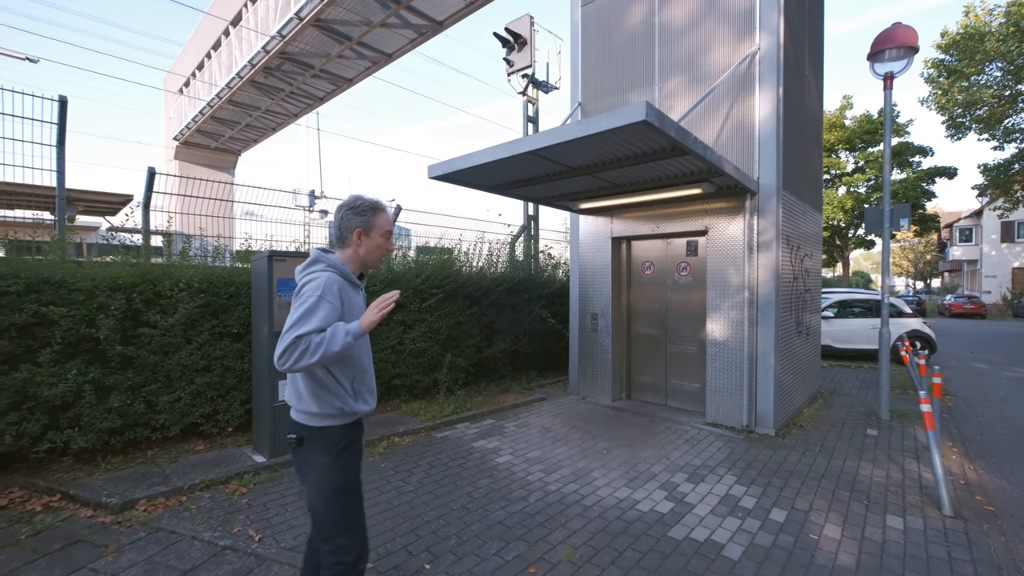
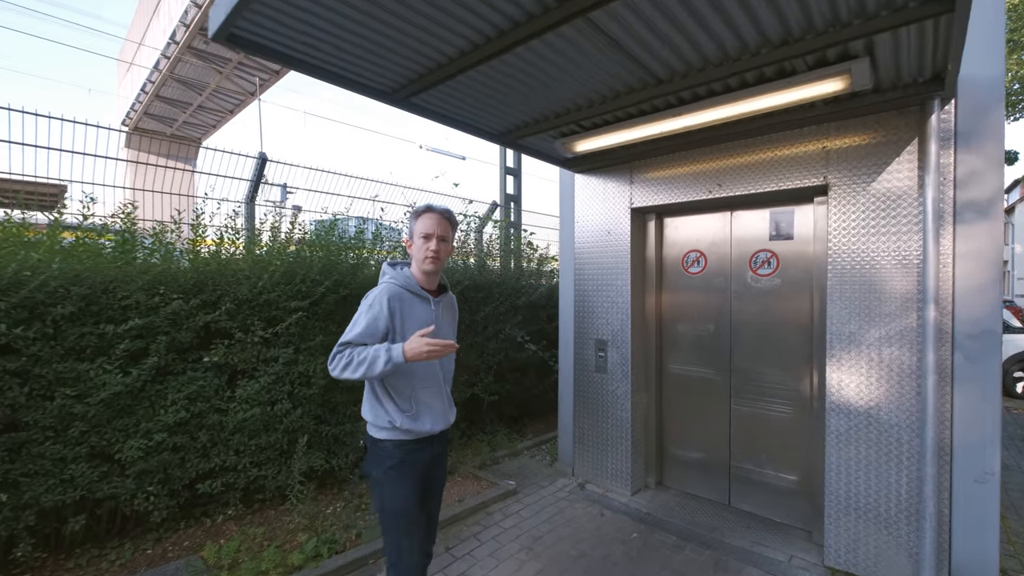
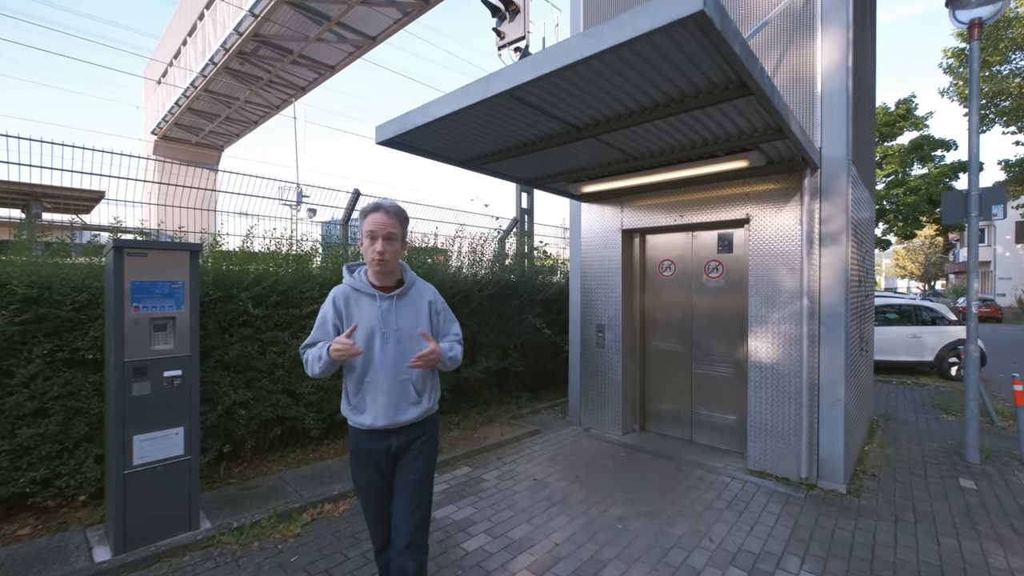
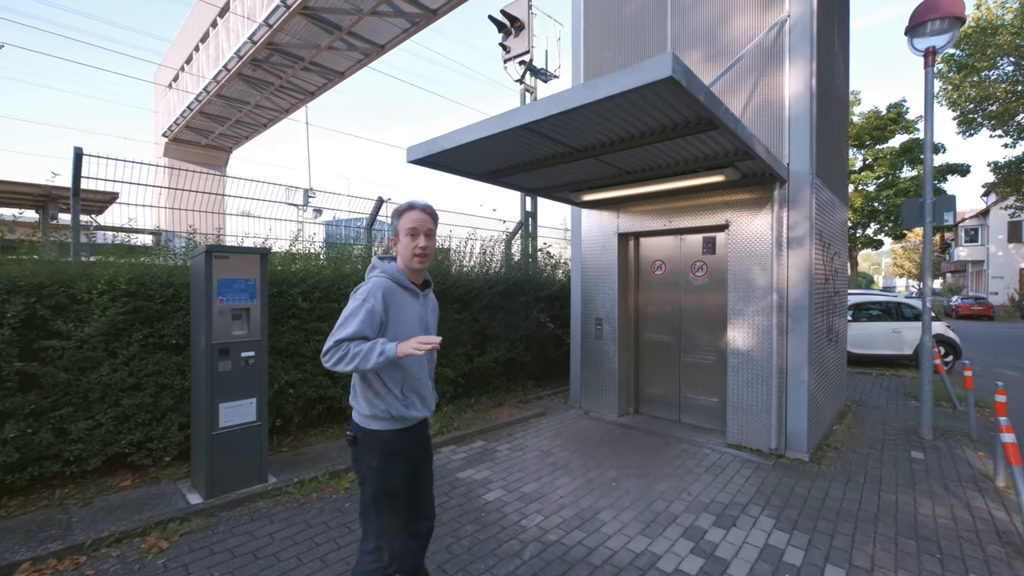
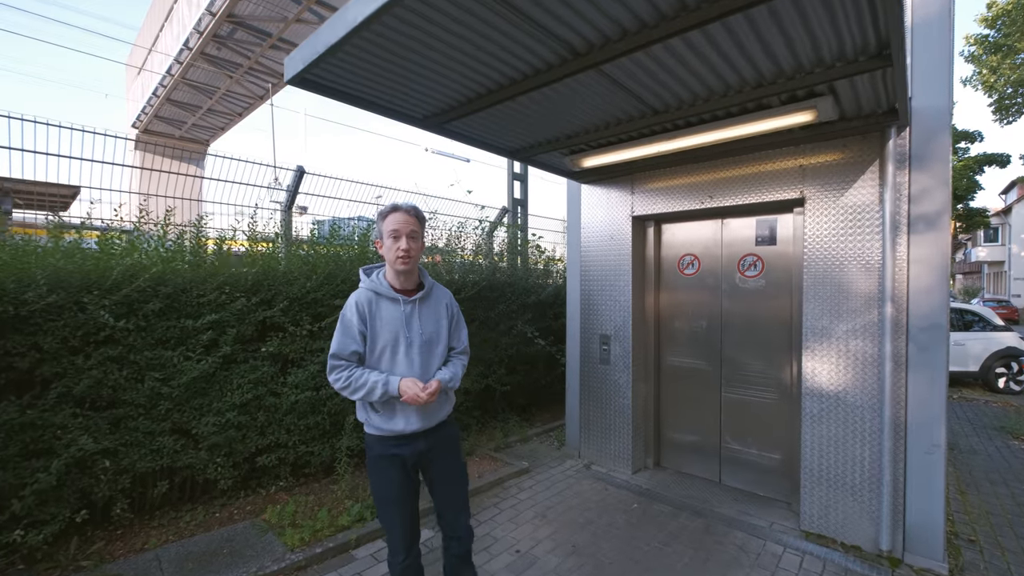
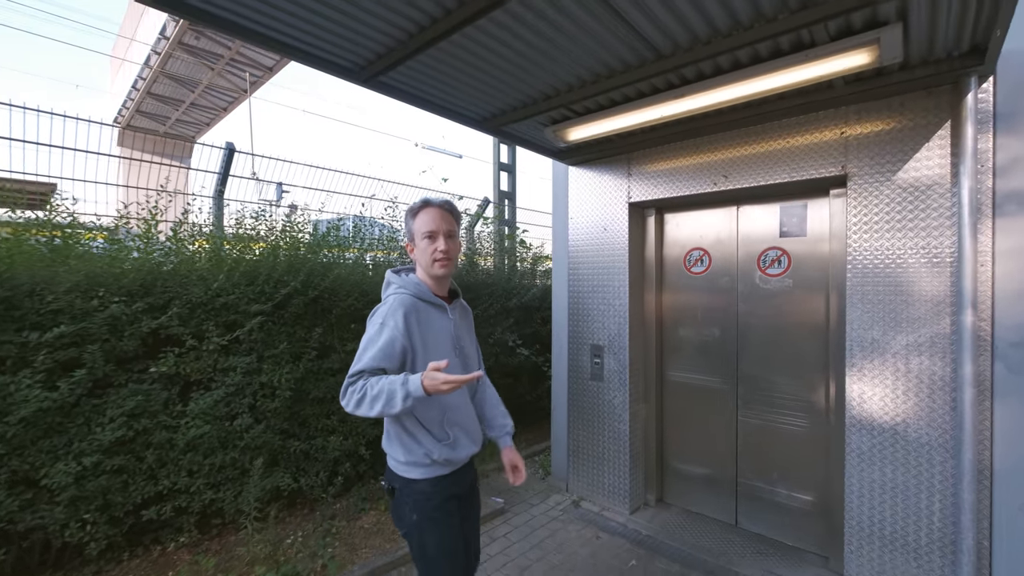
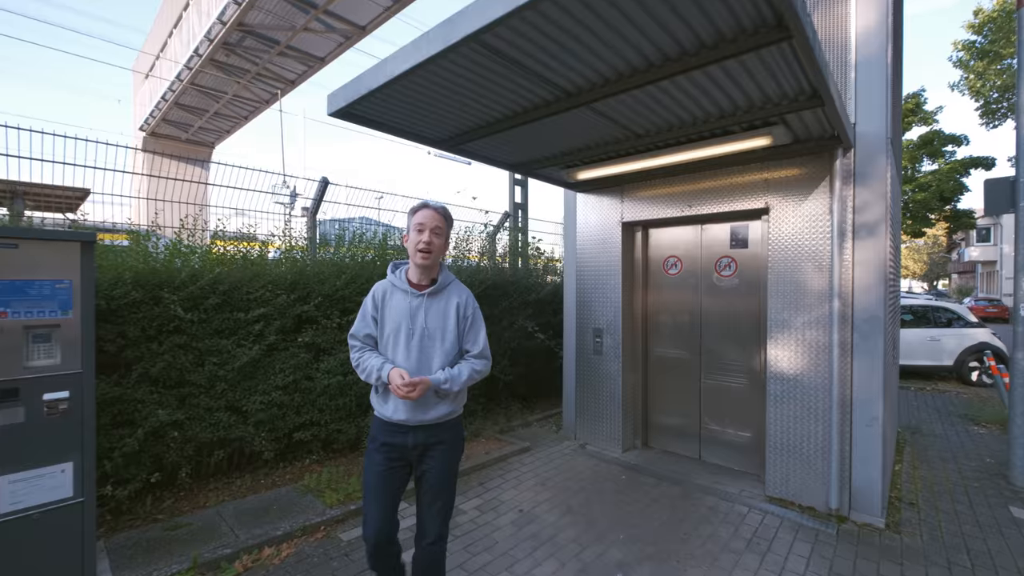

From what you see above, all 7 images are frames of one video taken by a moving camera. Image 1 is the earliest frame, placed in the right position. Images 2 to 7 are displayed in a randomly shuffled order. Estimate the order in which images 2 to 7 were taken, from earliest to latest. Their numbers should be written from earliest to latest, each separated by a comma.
4, 3, 7, 5, 2, 6
